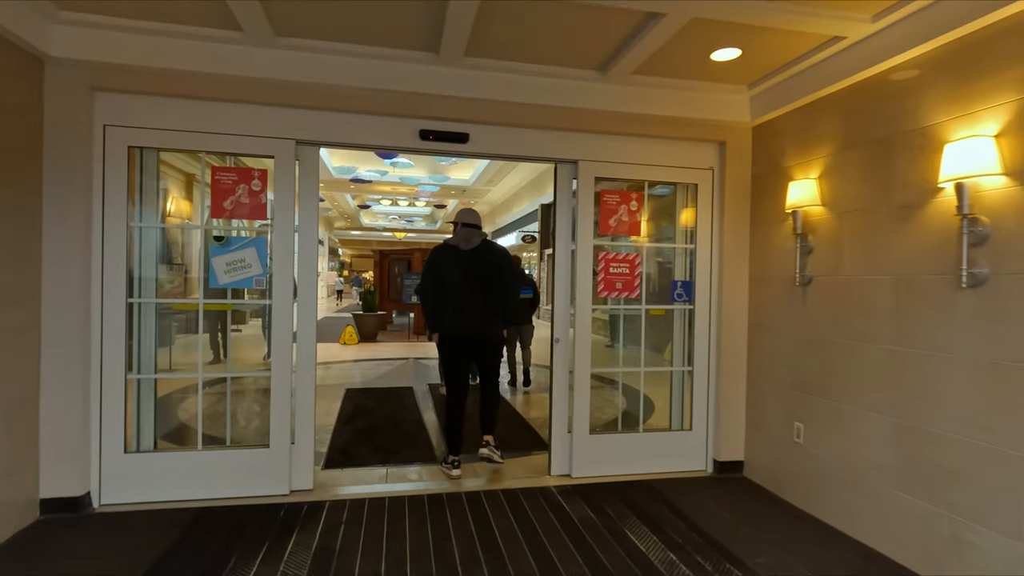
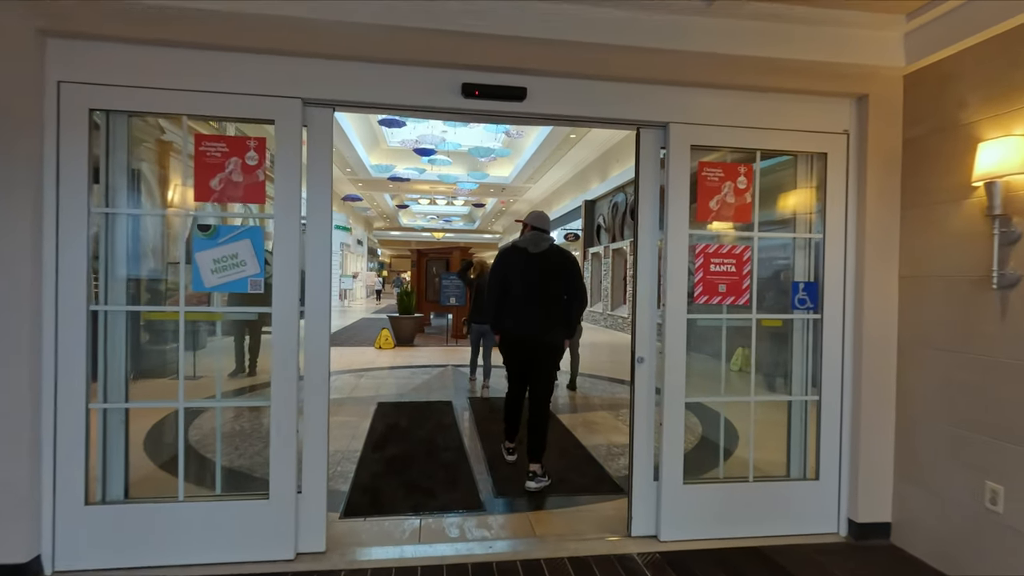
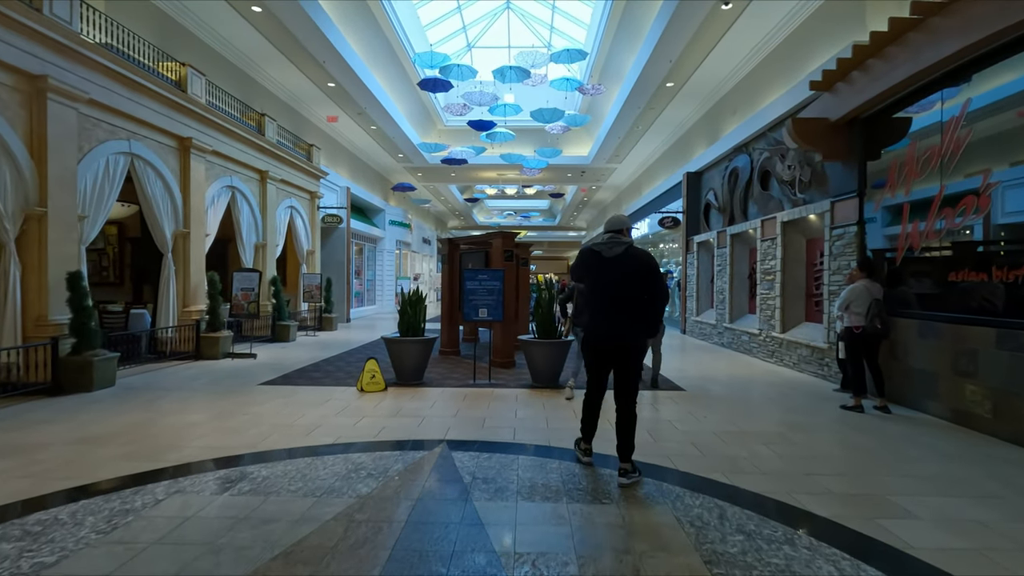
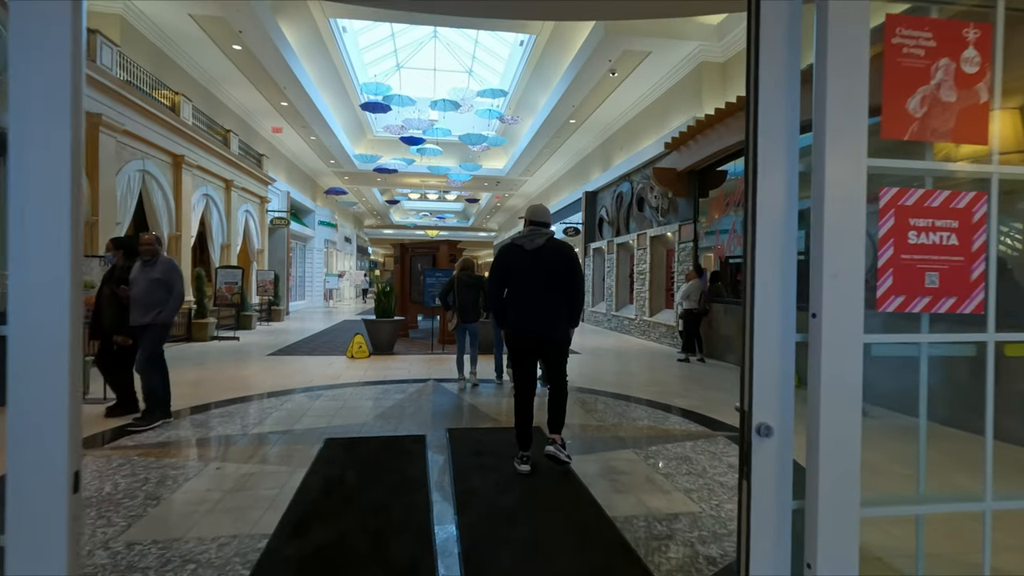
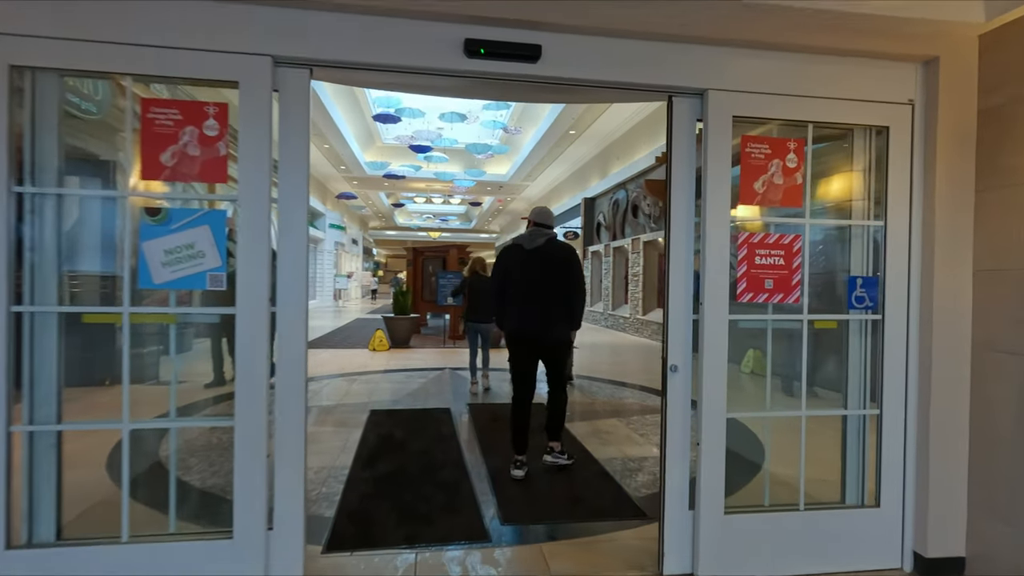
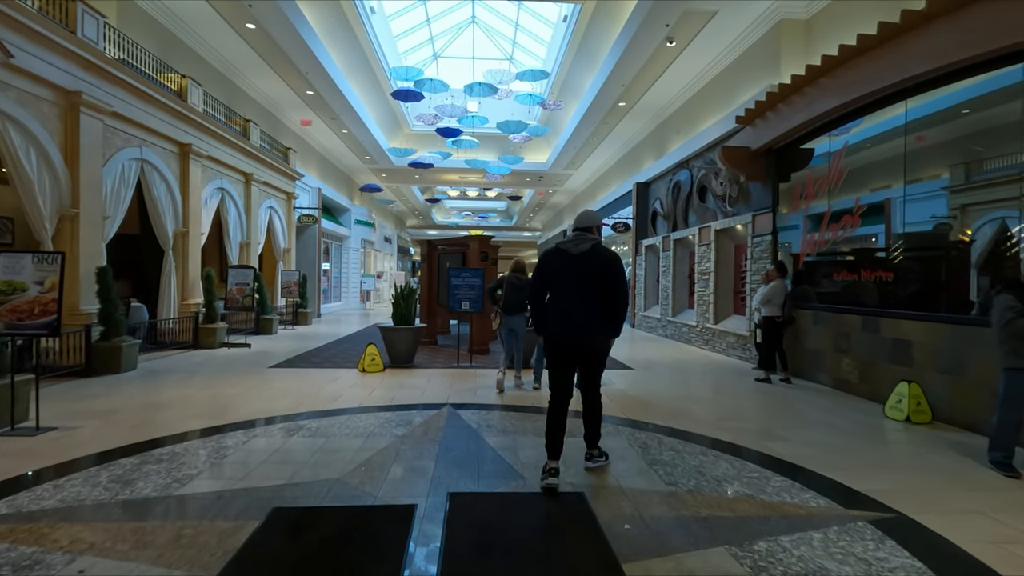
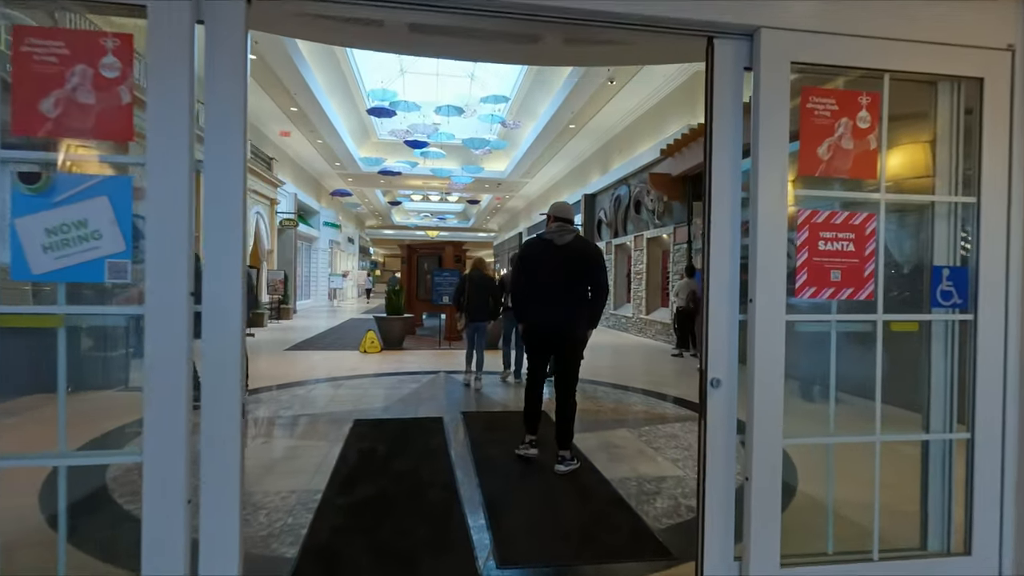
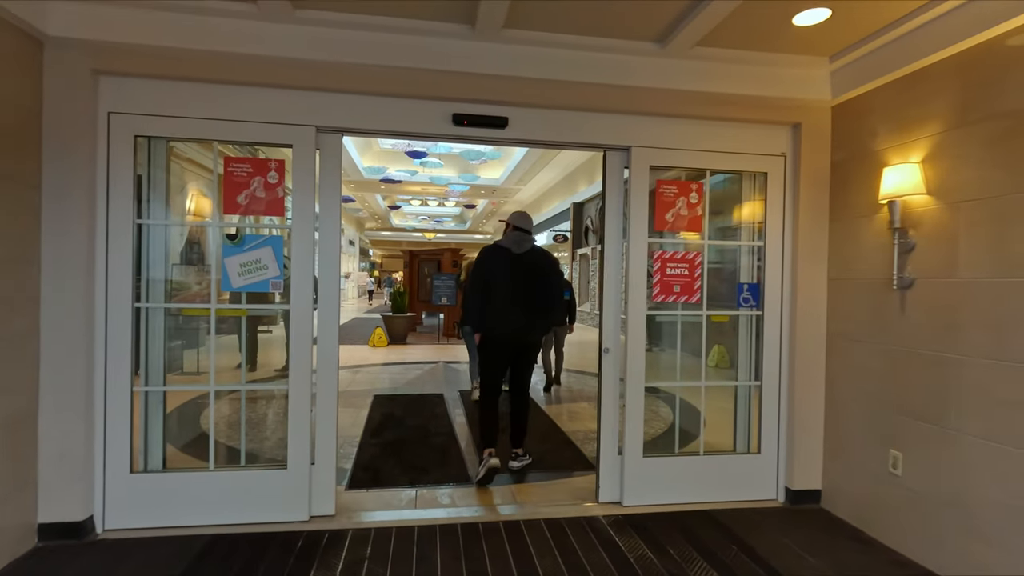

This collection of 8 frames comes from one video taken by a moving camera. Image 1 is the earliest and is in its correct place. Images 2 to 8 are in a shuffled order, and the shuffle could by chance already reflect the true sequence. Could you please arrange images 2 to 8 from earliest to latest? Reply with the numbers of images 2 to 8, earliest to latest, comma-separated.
8, 2, 5, 7, 4, 6, 3
